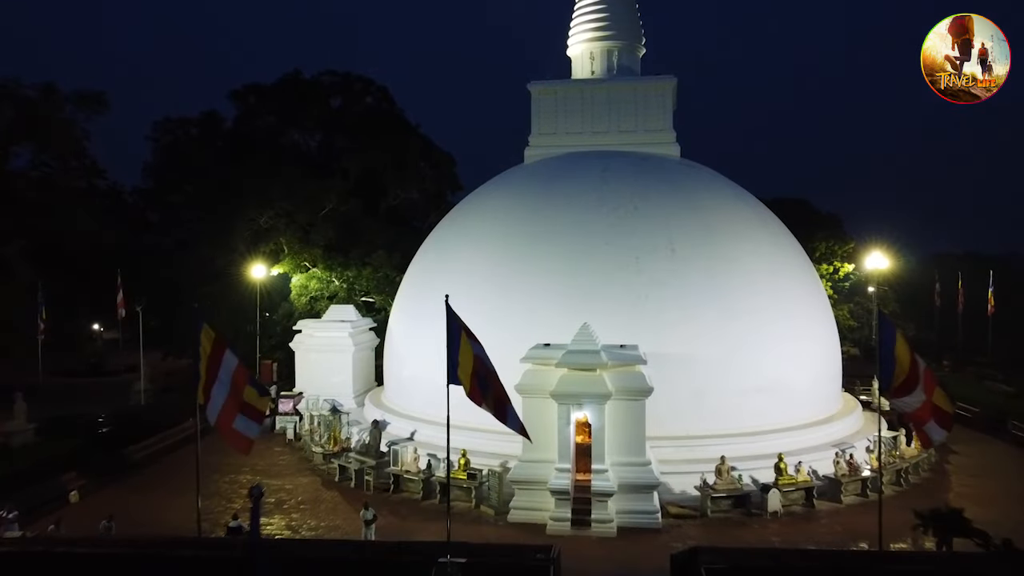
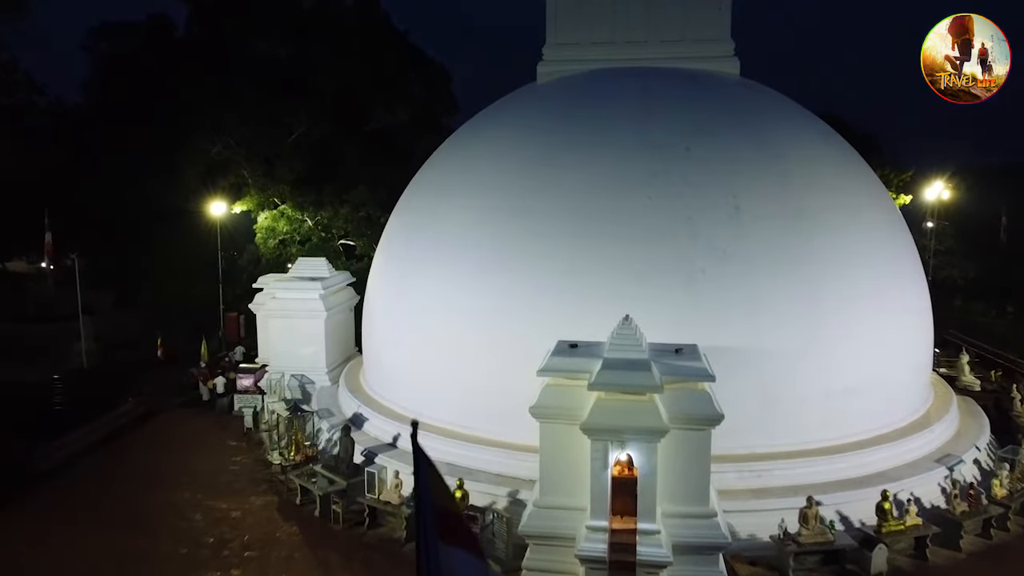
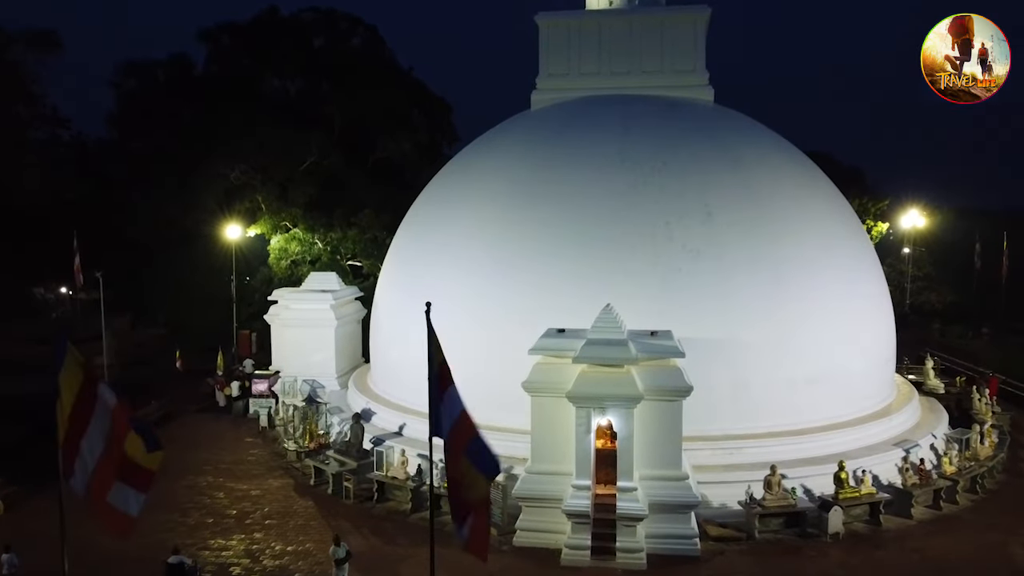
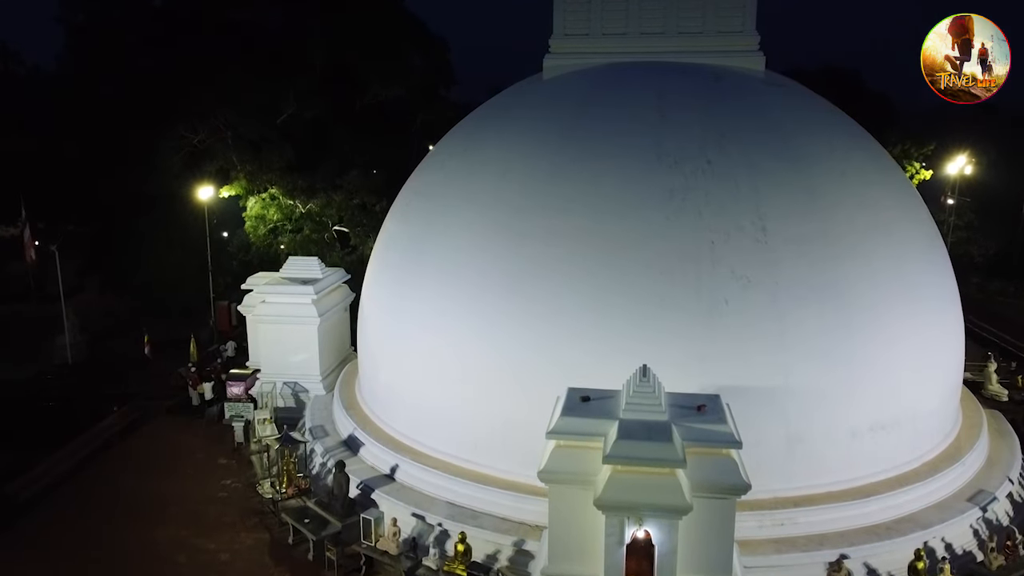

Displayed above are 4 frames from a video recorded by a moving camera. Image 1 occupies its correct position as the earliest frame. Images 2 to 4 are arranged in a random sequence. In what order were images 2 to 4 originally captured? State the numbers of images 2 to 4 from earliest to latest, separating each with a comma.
3, 2, 4
